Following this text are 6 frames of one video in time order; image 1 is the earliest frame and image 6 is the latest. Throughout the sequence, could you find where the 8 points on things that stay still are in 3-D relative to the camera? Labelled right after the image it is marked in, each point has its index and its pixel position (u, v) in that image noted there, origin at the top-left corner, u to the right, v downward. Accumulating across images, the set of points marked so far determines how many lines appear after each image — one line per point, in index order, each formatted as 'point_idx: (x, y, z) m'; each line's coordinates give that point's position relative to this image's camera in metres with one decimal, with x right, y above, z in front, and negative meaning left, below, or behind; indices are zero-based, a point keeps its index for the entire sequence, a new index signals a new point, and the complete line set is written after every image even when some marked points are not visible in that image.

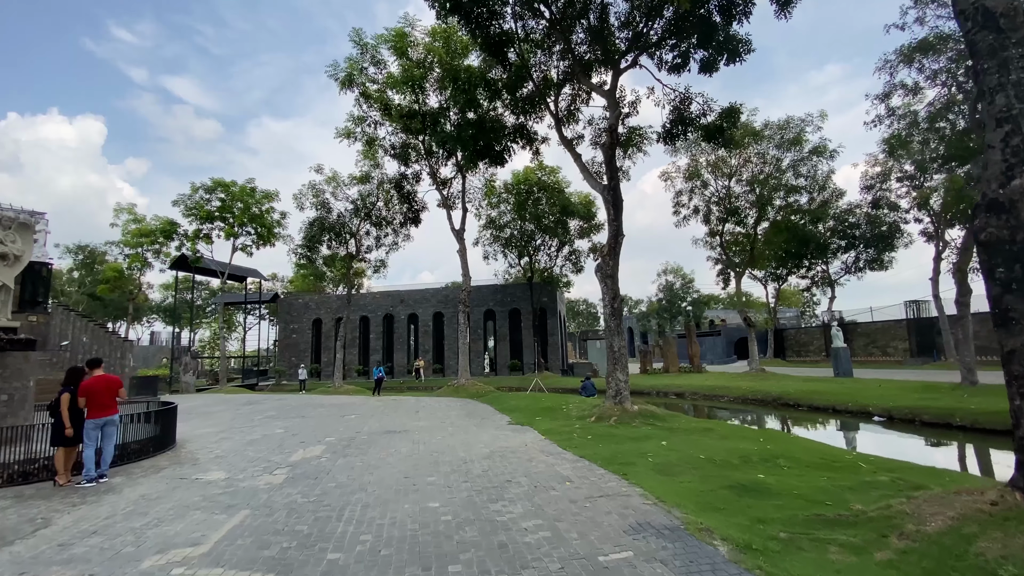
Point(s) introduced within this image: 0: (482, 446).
0: (-0.5, -2.5, +8.4) m
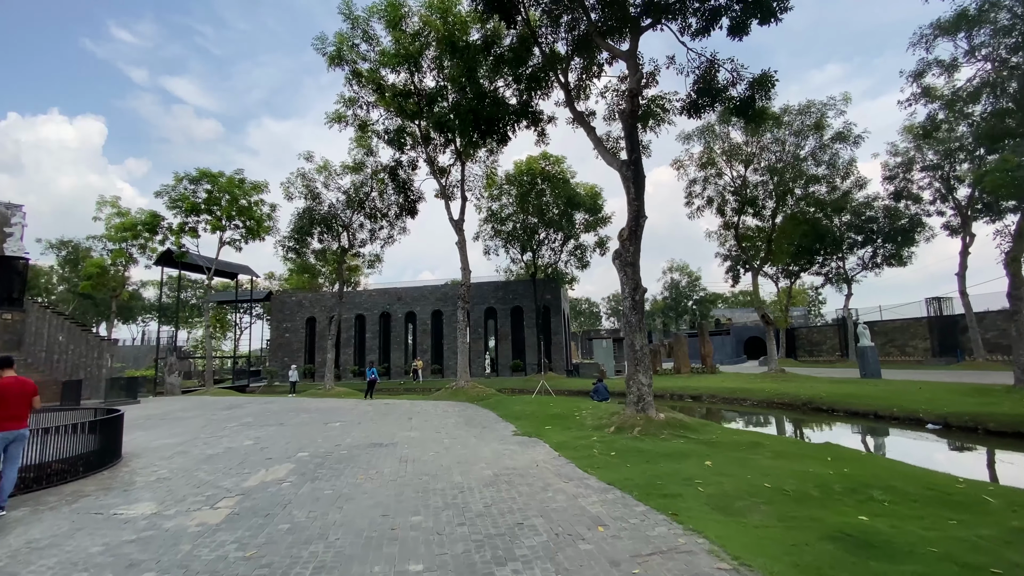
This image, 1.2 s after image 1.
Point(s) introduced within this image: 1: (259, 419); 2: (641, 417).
0: (-0.4, -2.3, +6.8) m
1: (-6.6, -3.4, +13.9) m
2: (+2.4, -2.3, +9.7) m
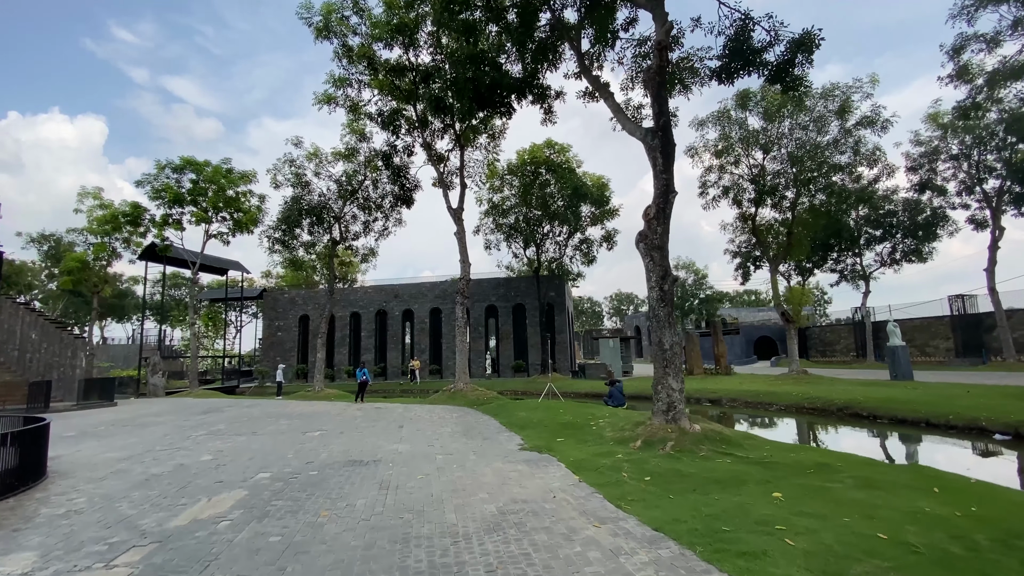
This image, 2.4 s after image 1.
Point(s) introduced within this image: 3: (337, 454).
0: (-0.3, -2.1, +5.3) m
1: (-6.5, -3.2, +12.4) m
2: (+2.5, -2.1, +8.1) m
3: (-2.7, -2.5, +8.2) m
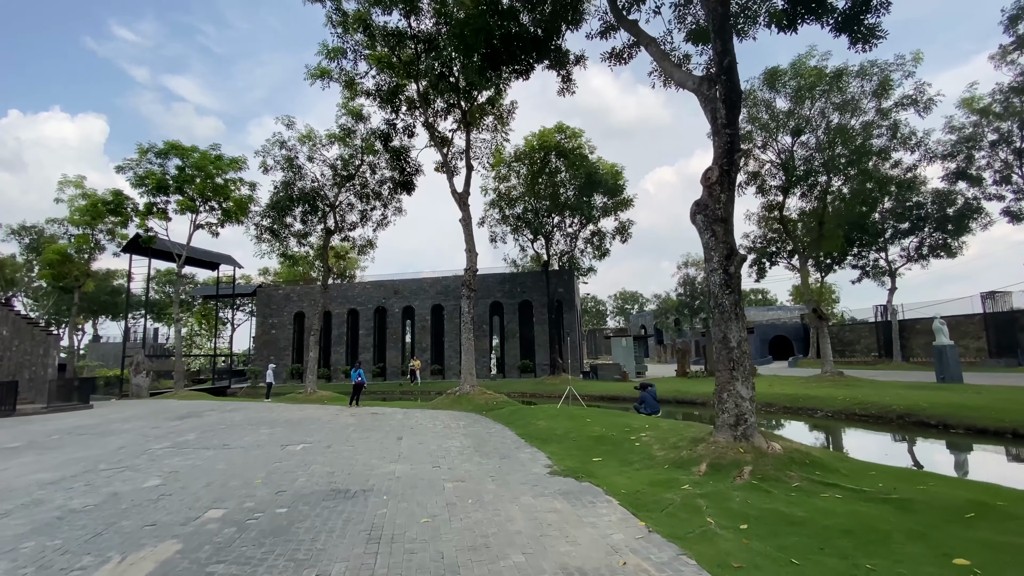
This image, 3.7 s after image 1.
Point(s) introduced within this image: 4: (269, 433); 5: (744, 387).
0: (+0.1, -1.9, +3.5) m
1: (-6.2, -2.9, +10.6) m
2: (+2.8, -1.9, +6.4) m
3: (-2.4, -2.3, +6.4) m
4: (-4.9, -2.9, +10.7) m
5: (+2.9, -1.2, +6.7) m
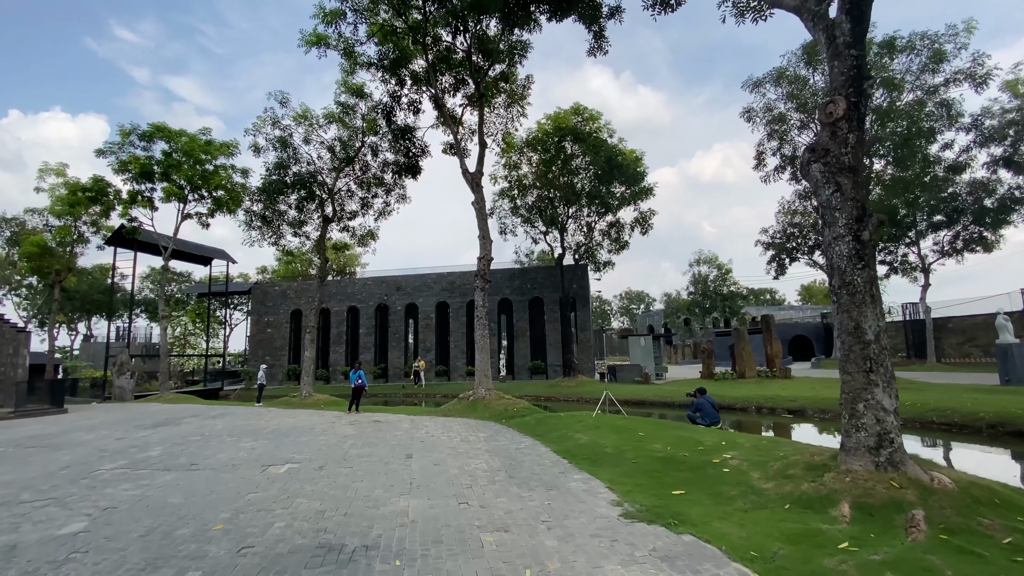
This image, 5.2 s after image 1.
0: (+0.6, -1.6, +1.7) m
1: (-5.7, -2.7, +8.8) m
2: (+3.3, -1.7, +4.6) m
3: (-1.8, -2.0, +4.6) m
4: (-4.4, -2.7, +8.9) m
5: (+3.5, -1.0, +4.9) m
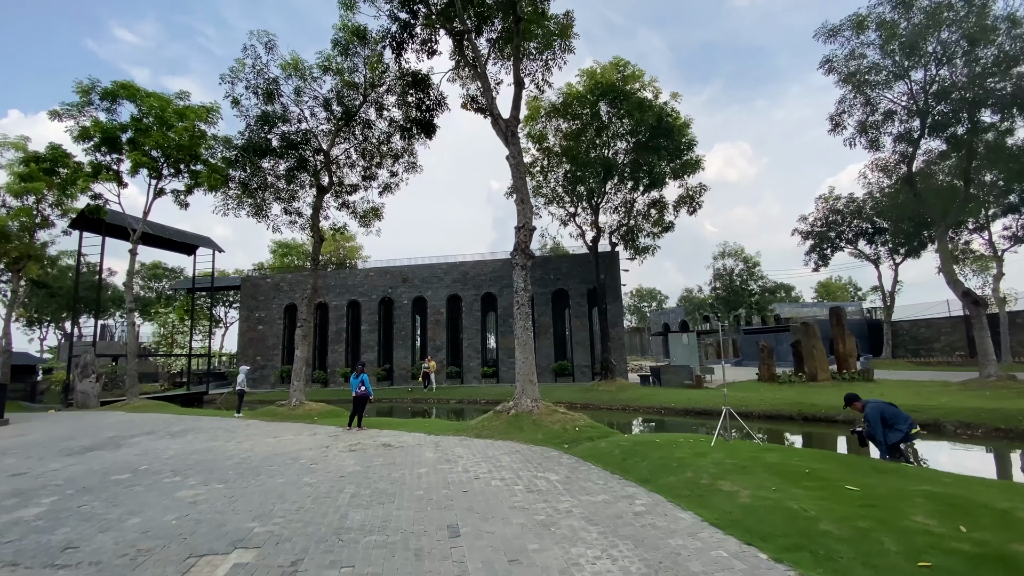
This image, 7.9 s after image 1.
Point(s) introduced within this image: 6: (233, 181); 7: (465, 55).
0: (+1.6, -1.1, -1.6) m
1: (-4.6, -2.2, +5.5) m
2: (+4.3, -1.2, +1.3) m
3: (-0.8, -1.6, +1.3) m
4: (-3.3, -2.2, +5.6) m
5: (+4.5, -0.5, +1.6) m
6: (-8.6, +3.3, +16.6) m
7: (-1.3, +6.4, +14.6) m
